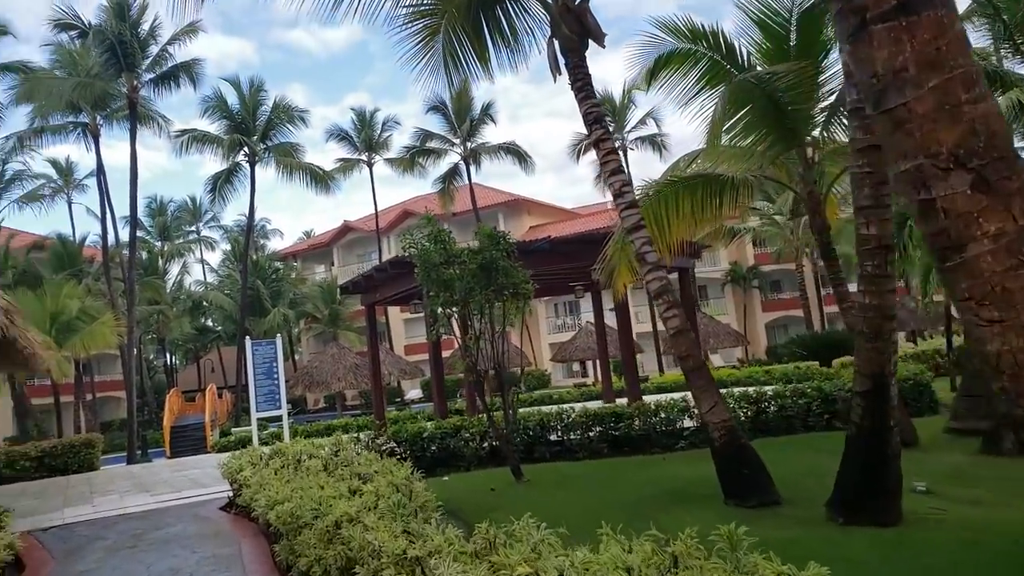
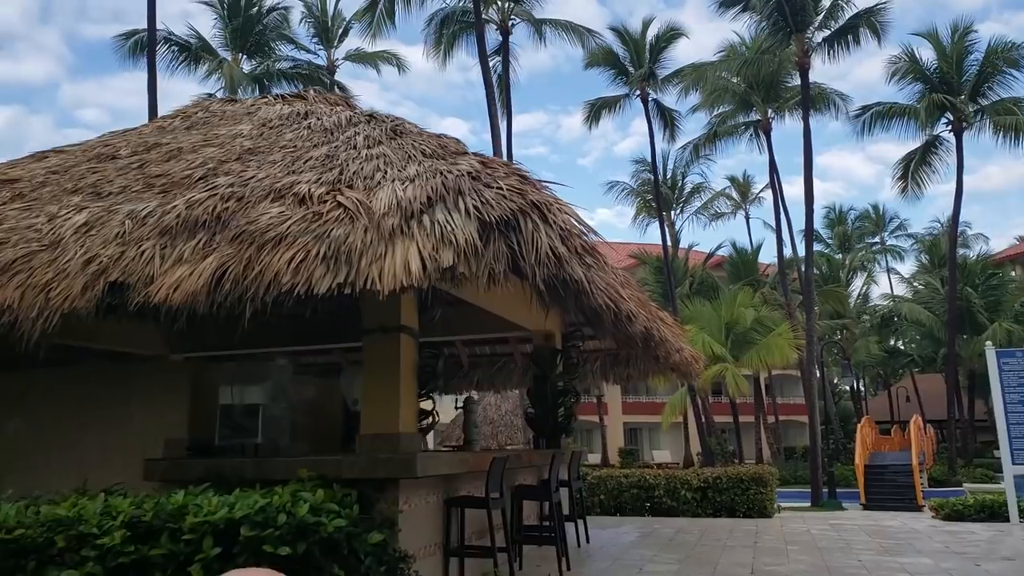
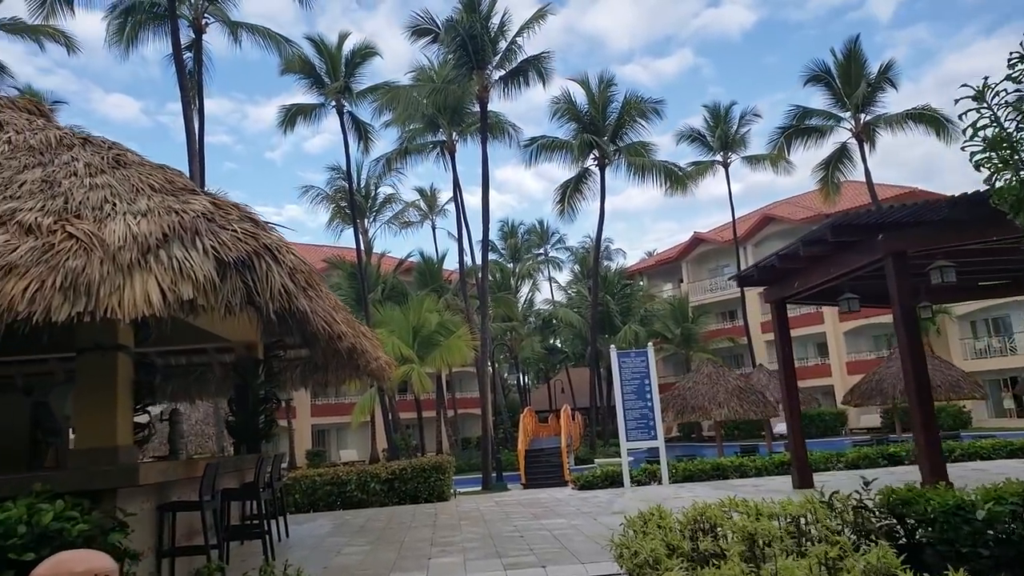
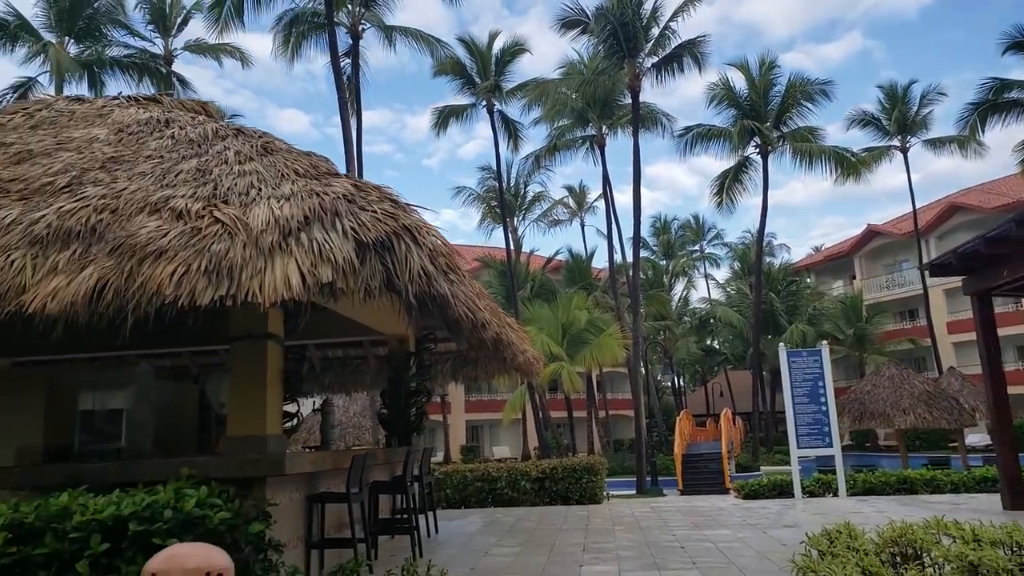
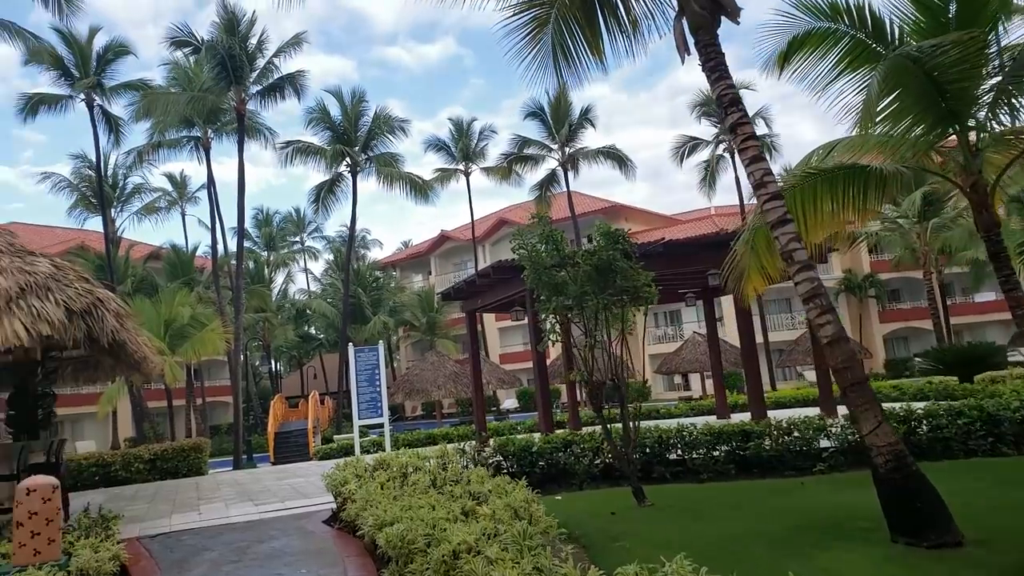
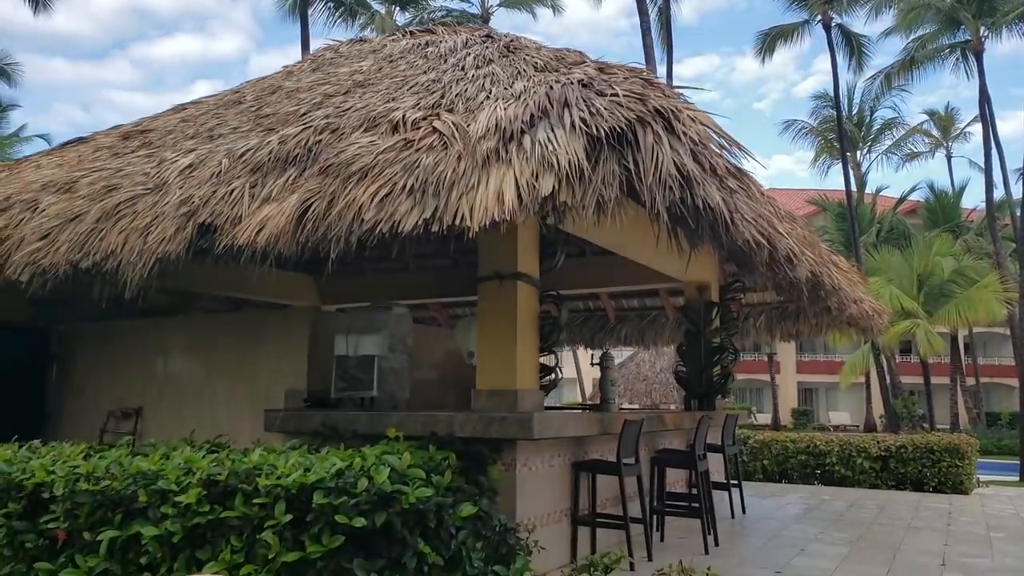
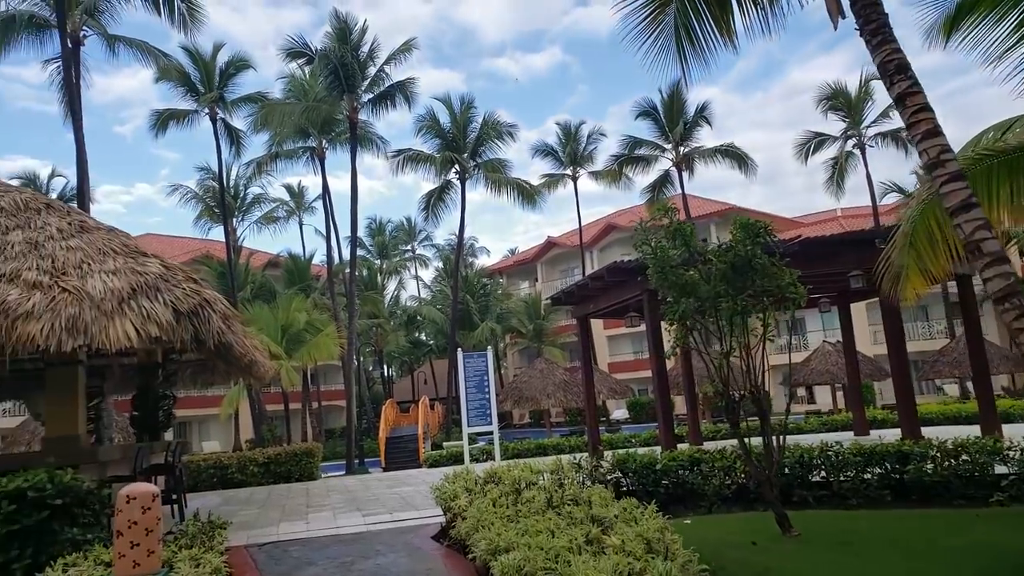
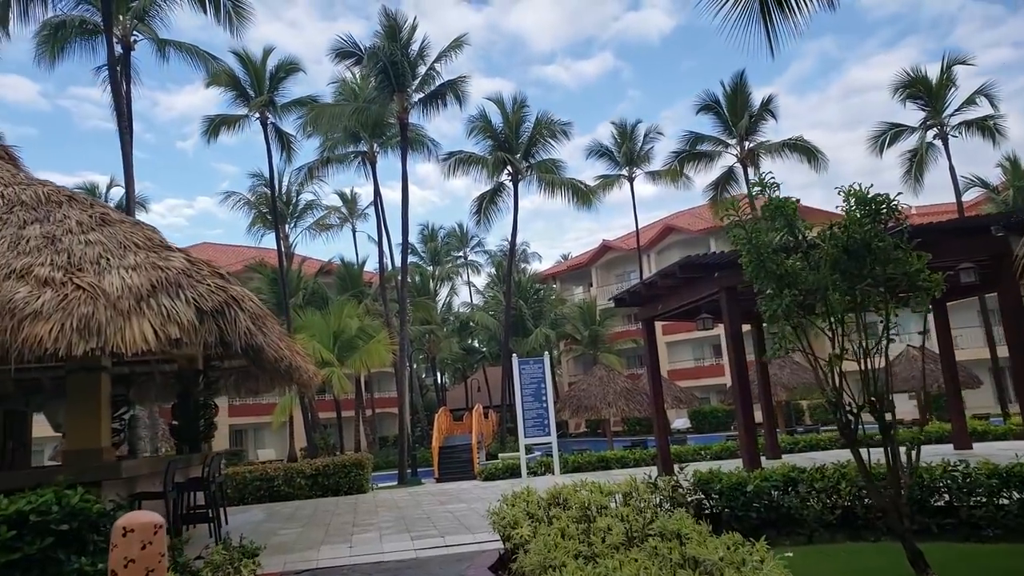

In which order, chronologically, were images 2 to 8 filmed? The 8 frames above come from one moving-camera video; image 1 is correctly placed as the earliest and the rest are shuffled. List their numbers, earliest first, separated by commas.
5, 7, 8, 3, 4, 2, 6
